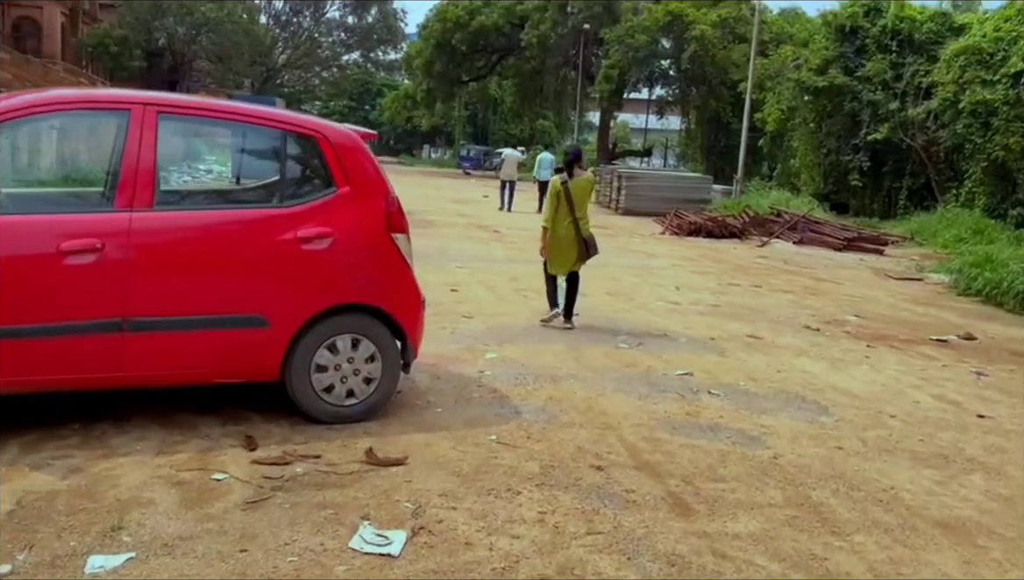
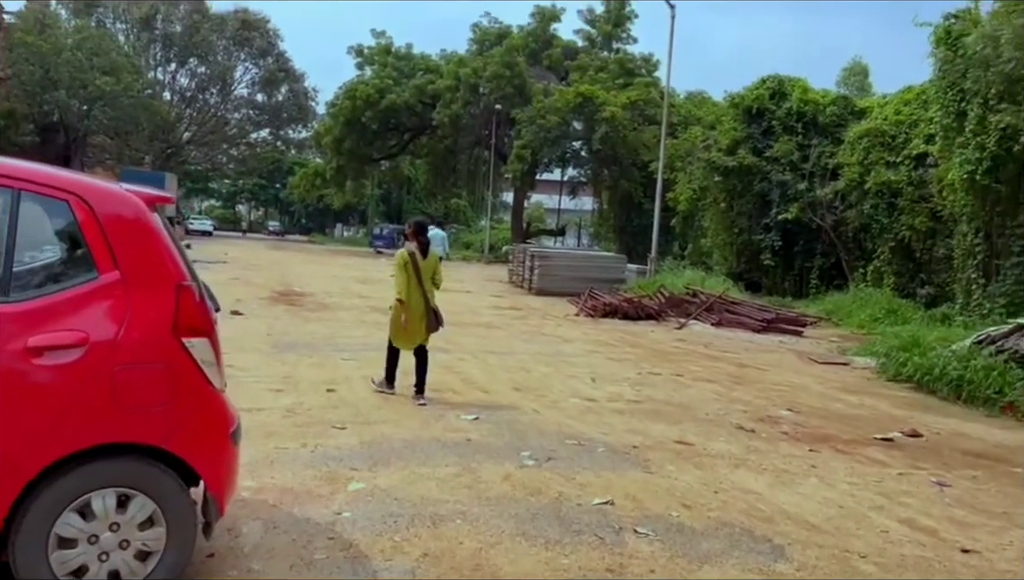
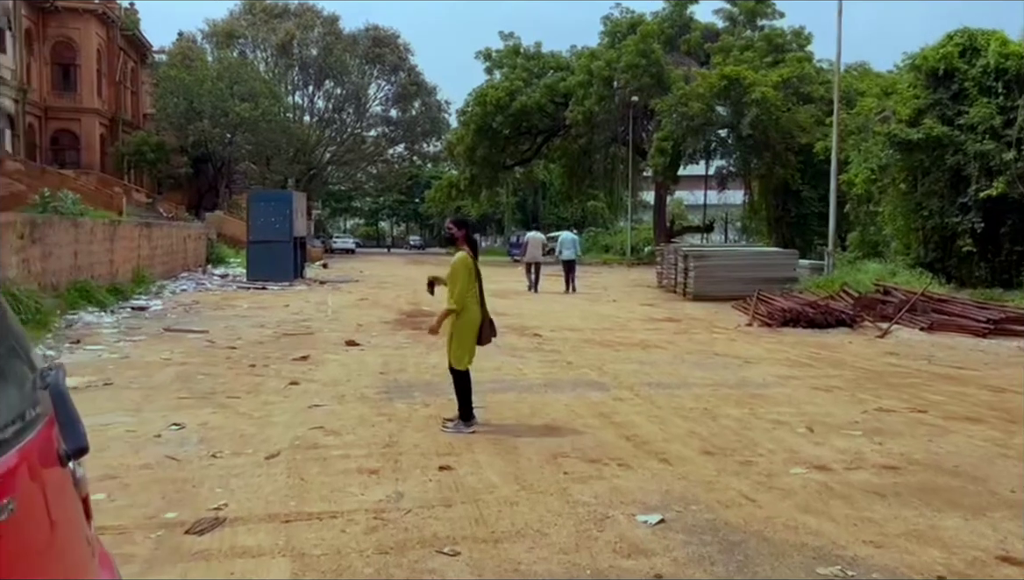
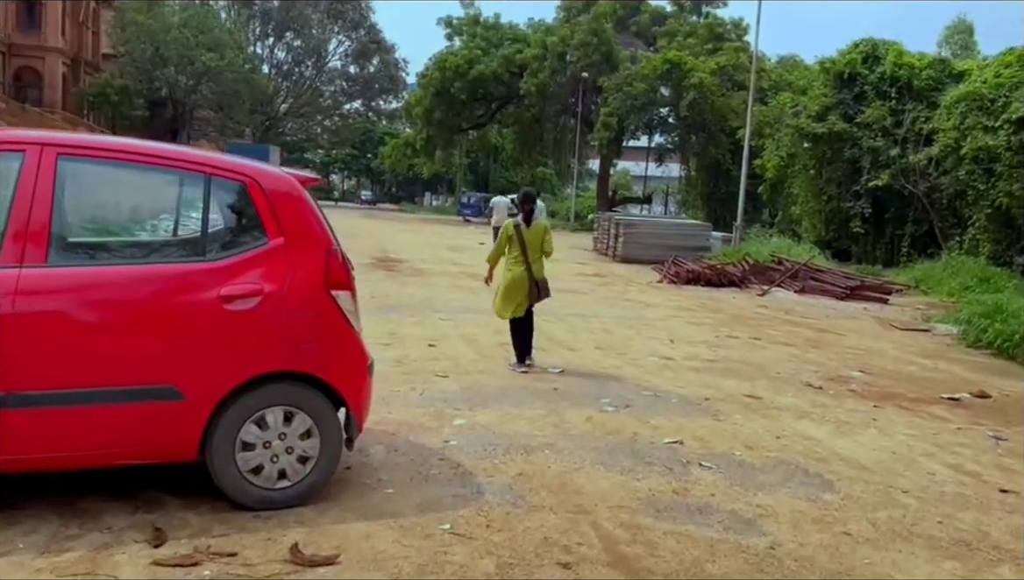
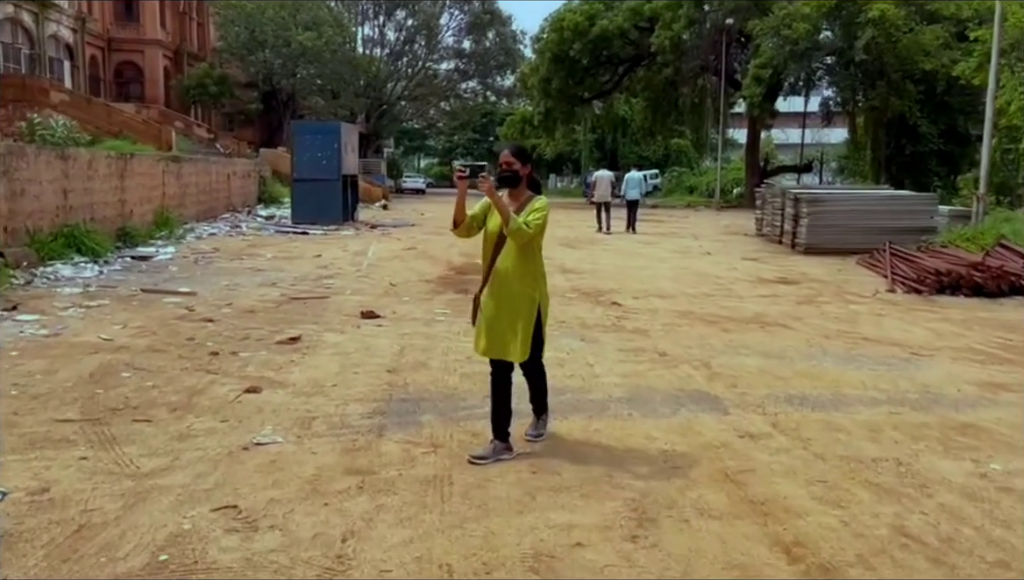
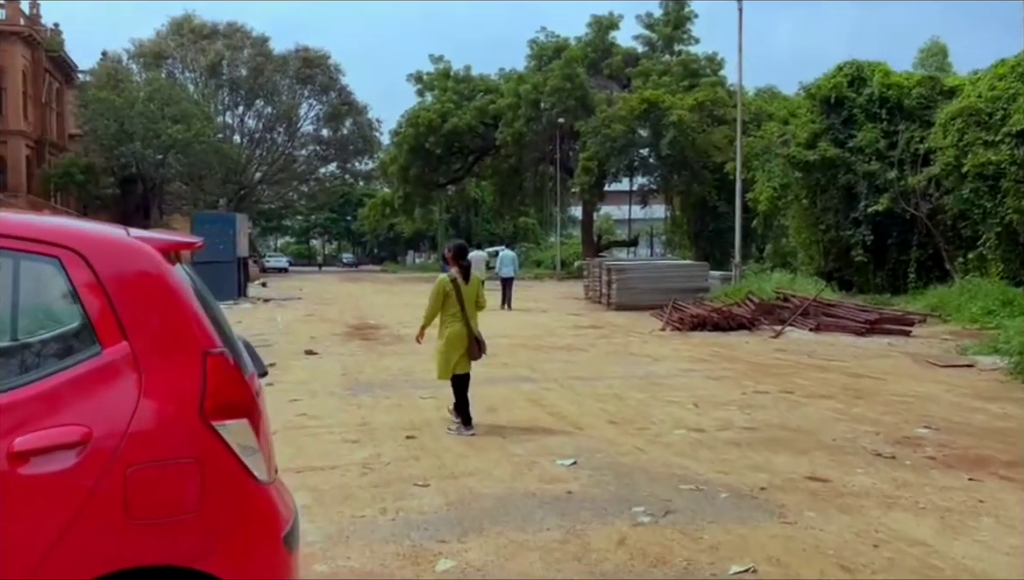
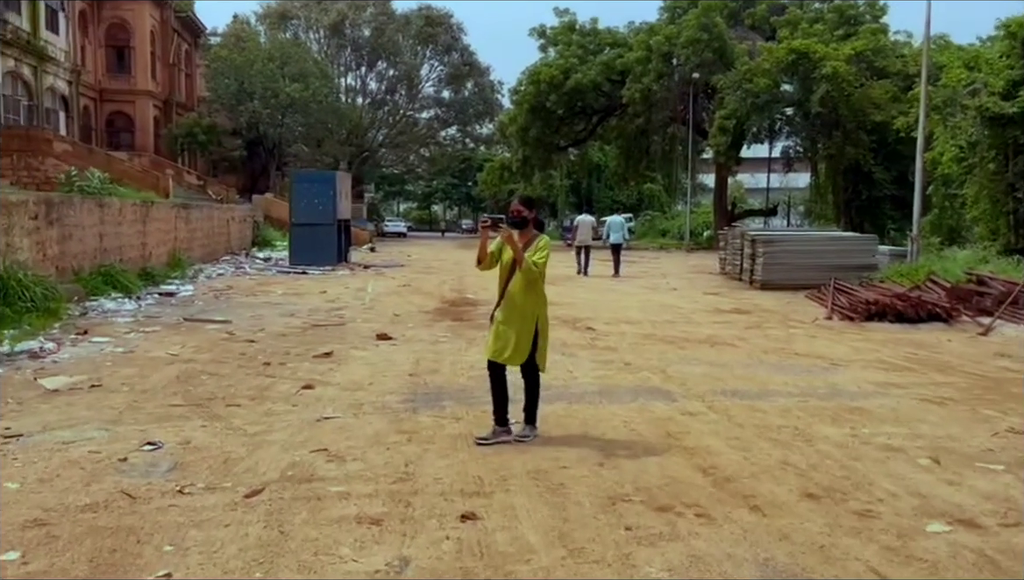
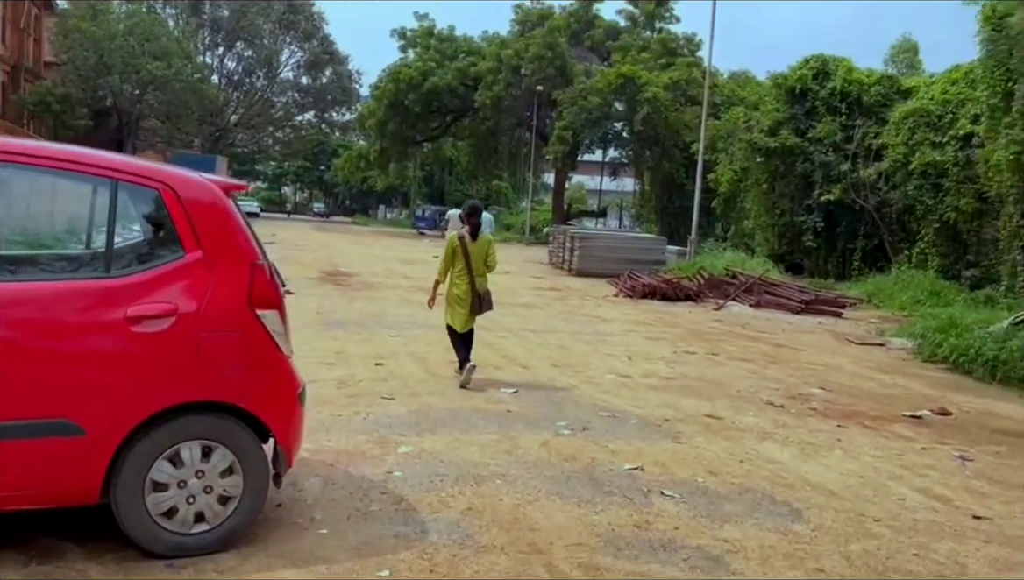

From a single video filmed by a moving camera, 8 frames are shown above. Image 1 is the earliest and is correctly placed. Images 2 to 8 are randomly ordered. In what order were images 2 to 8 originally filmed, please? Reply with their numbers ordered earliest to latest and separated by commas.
4, 8, 2, 6, 3, 7, 5
